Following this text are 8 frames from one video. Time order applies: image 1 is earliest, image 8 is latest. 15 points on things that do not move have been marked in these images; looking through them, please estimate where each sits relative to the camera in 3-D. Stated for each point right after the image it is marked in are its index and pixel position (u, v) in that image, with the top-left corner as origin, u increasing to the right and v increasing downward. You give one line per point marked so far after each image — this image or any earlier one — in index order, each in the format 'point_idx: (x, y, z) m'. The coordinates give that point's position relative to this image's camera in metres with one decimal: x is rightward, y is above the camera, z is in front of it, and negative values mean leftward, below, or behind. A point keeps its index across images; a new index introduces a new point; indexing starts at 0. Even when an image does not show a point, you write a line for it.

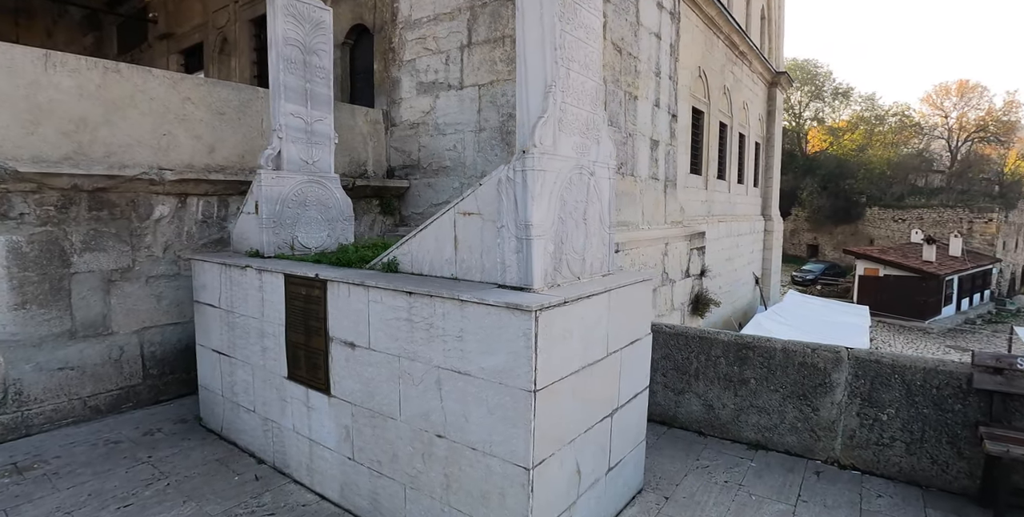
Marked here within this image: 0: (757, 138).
0: (+6.2, +3.0, +13.4) m
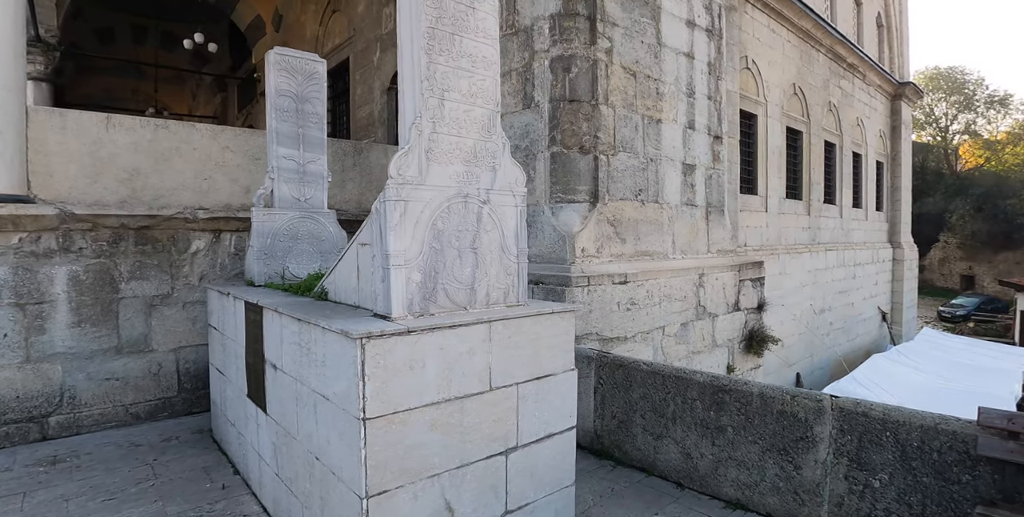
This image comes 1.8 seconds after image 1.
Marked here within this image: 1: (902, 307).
0: (+8.2, +2.3, +11.9) m
1: (+9.0, -1.1, +12.1) m
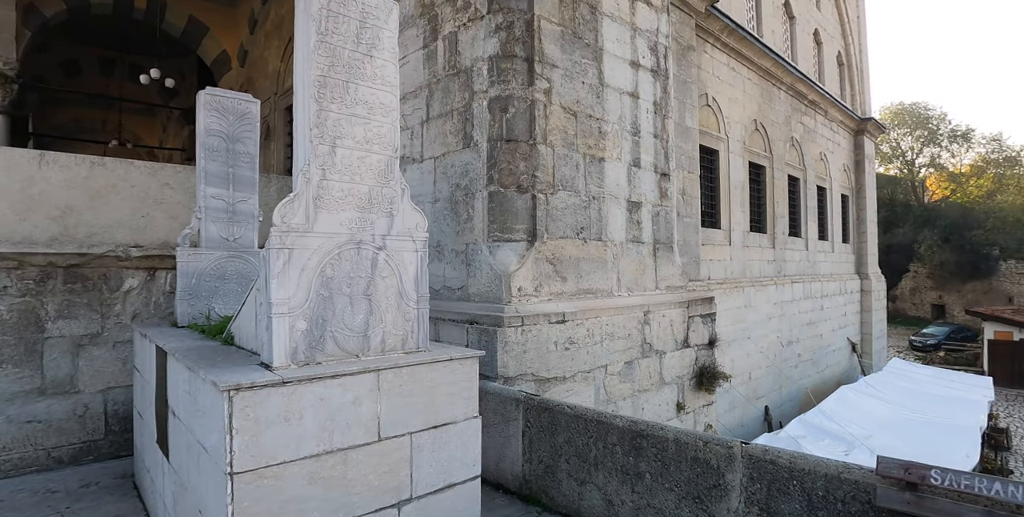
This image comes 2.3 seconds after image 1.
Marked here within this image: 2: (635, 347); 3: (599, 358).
0: (+7.6, +1.6, +12.2) m
1: (+8.4, -1.8, +12.3) m
2: (+0.9, -0.7, +4.0) m
3: (+0.6, -0.7, +3.7) m
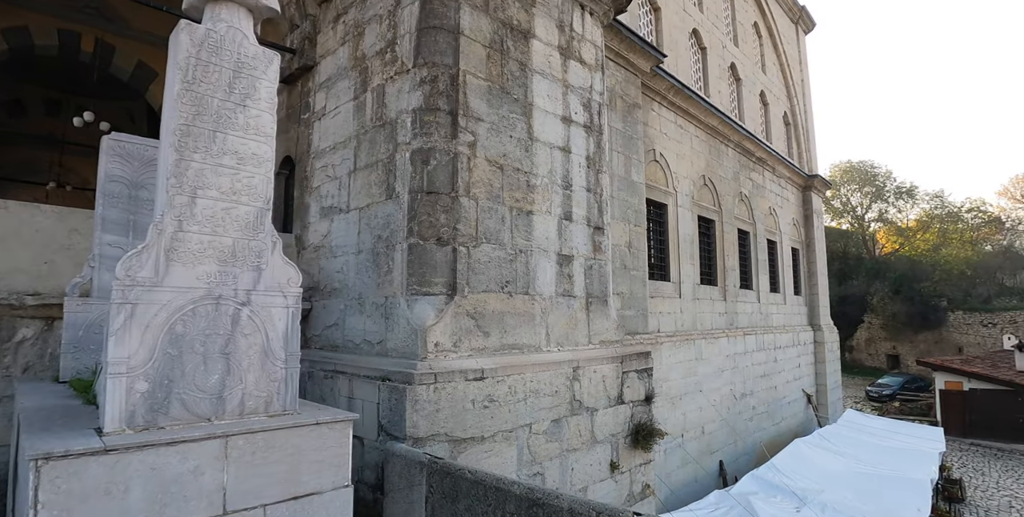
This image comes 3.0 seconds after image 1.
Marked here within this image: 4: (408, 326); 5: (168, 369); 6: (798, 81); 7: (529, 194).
0: (+6.7, +0.3, +12.6) m
1: (+7.4, -3.1, +12.4) m
2: (+0.4, -1.1, +3.9) m
3: (+0.1, -1.1, +3.6) m
4: (-0.7, -0.4, +3.3) m
5: (-1.1, -0.4, +1.7) m
6: (+7.9, +4.8, +14.4) m
7: (+0.1, +0.5, +3.9) m
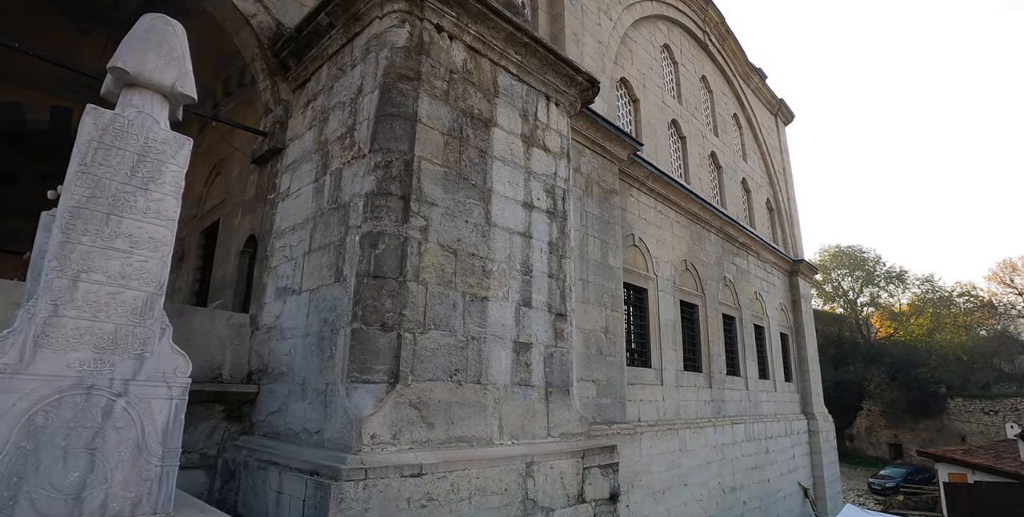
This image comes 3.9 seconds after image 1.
0: (+6.3, -1.6, +12.4) m
1: (+6.9, -5.0, +11.7) m
2: (0.0, -1.7, +3.6) m
3: (-0.3, -1.6, +3.3) m
4: (-1.0, -0.9, +3.1) m
5: (-1.4, -0.6, +1.5) m
6: (+7.6, +2.5, +14.9) m
7: (-0.2, -0.2, +3.8) m
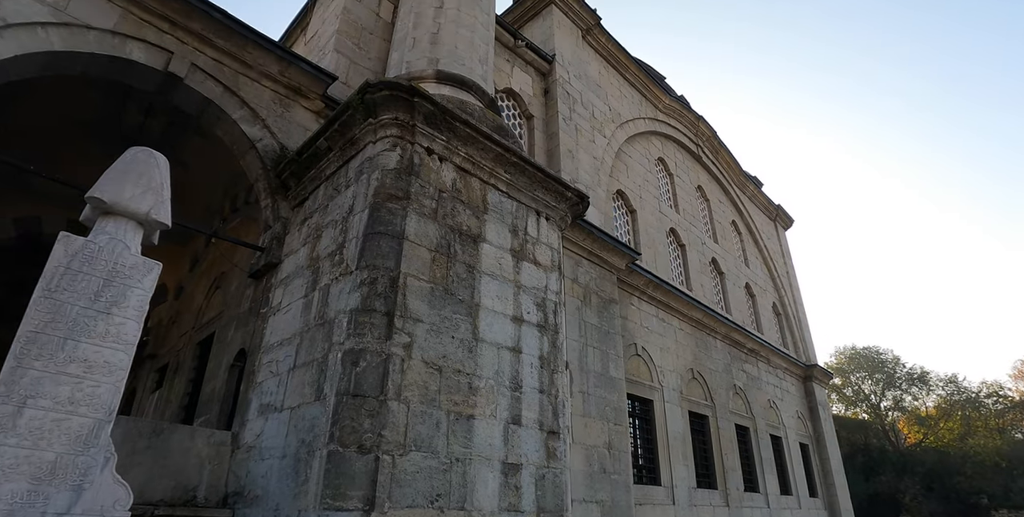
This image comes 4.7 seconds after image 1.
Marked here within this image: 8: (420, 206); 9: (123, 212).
0: (+6.4, -4.0, +11.7) m
1: (+7.0, -7.2, +10.4) m
2: (-0.1, -2.4, +3.3) m
3: (-0.4, -2.3, +3.0) m
4: (-1.1, -1.6, +2.9) m
5: (-1.6, -1.0, +1.4) m
6: (+7.7, -0.4, +14.9) m
7: (-0.3, -1.0, +3.7) m
8: (-0.7, +0.4, +3.9) m
9: (-1.9, +0.2, +2.5) m
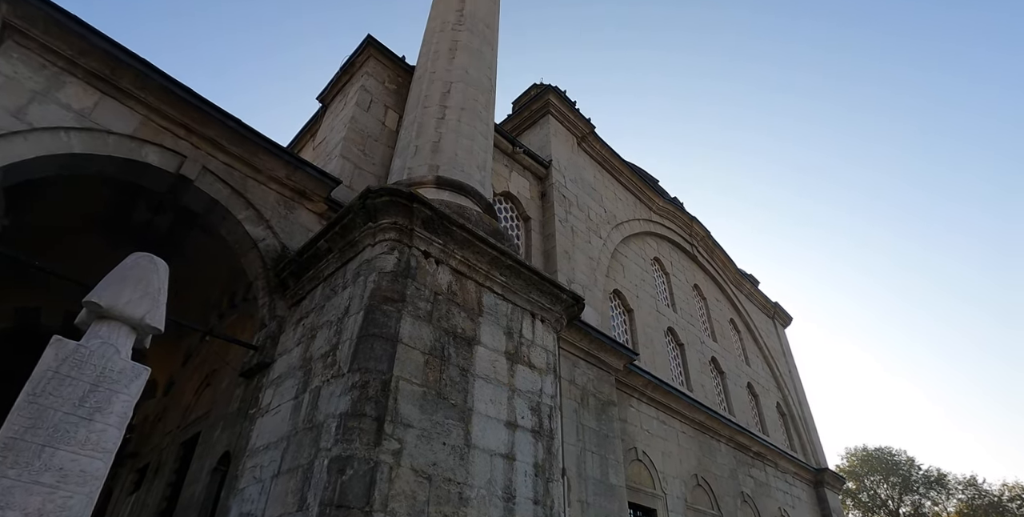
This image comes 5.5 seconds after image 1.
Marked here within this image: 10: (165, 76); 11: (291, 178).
0: (+6.3, -6.1, +10.9) m
1: (+6.9, -9.0, +9.1) m
2: (-0.1, -3.0, +2.8) m
3: (-0.4, -2.9, +2.6) m
4: (-1.2, -2.2, +2.6) m
5: (-1.6, -1.3, +1.2) m
6: (+7.6, -3.1, +14.7) m
7: (-0.3, -1.7, +3.6) m
8: (-0.7, -0.4, +3.9) m
9: (-1.9, -0.3, +2.6) m
10: (-3.2, +1.7, +4.9) m
11: (-2.3, +0.8, +5.5) m
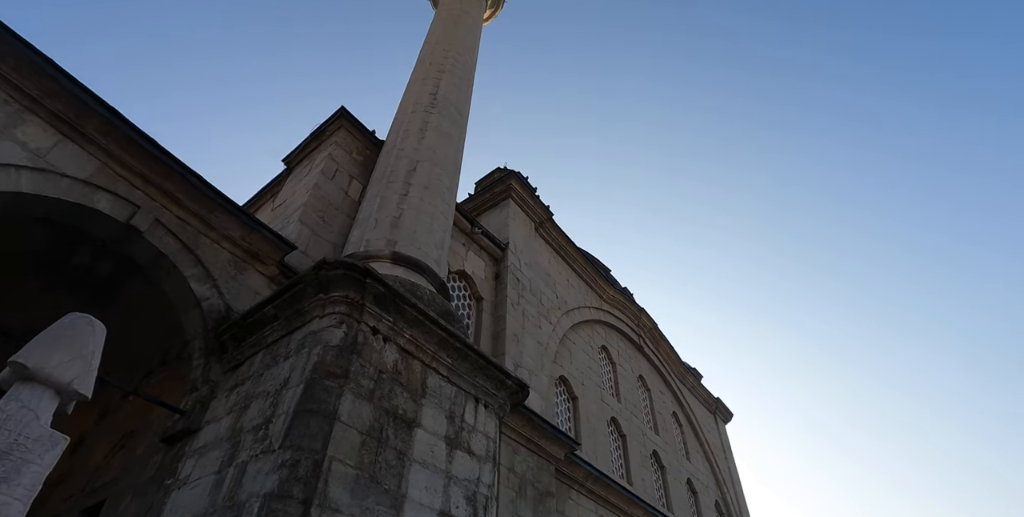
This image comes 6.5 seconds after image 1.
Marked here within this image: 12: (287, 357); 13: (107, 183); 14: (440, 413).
0: (+4.8, -8.1, +10.5) m
1: (+5.4, -10.8, +8.3) m
2: (-0.6, -3.5, +2.4) m
3: (-0.9, -3.2, +2.2) m
4: (-1.6, -2.5, +2.3) m
5: (-1.8, -1.4, +1.0) m
6: (+6.0, -5.8, +14.8) m
7: (-0.8, -2.2, +3.3) m
8: (-1.1, -0.9, +3.9) m
9: (-2.2, -0.5, +2.4) m
10: (-3.5, +1.2, +4.9) m
11: (-2.8, +0.2, +5.4) m
12: (-1.7, -0.8, +4.1) m
13: (-3.6, +0.6, +4.7) m
14: (-0.6, -1.3, +4.5) m
